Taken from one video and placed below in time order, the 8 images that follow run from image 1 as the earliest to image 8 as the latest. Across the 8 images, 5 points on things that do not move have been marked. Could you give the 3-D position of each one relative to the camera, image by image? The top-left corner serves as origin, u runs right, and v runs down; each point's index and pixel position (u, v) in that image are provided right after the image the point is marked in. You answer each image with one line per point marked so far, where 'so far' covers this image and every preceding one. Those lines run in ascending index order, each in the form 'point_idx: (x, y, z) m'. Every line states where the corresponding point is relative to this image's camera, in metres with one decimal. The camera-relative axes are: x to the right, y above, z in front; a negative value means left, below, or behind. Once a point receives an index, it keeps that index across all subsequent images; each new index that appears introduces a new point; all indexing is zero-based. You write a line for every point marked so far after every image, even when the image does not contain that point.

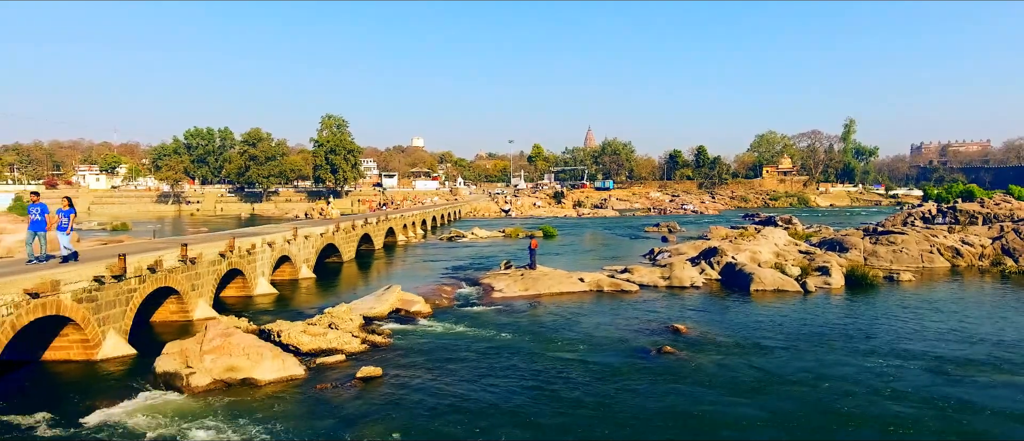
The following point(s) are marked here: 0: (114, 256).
0: (-11.3, -1.0, +18.3) m
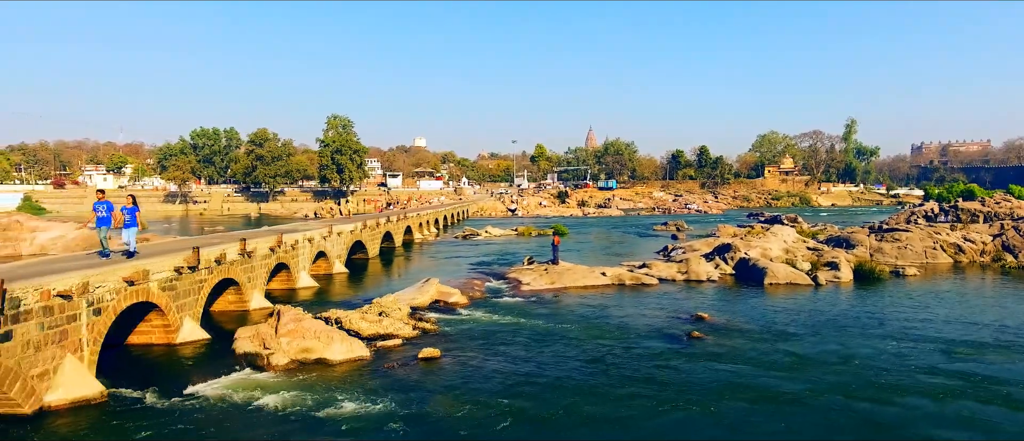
0: (-10.1, -0.9, +19.9) m
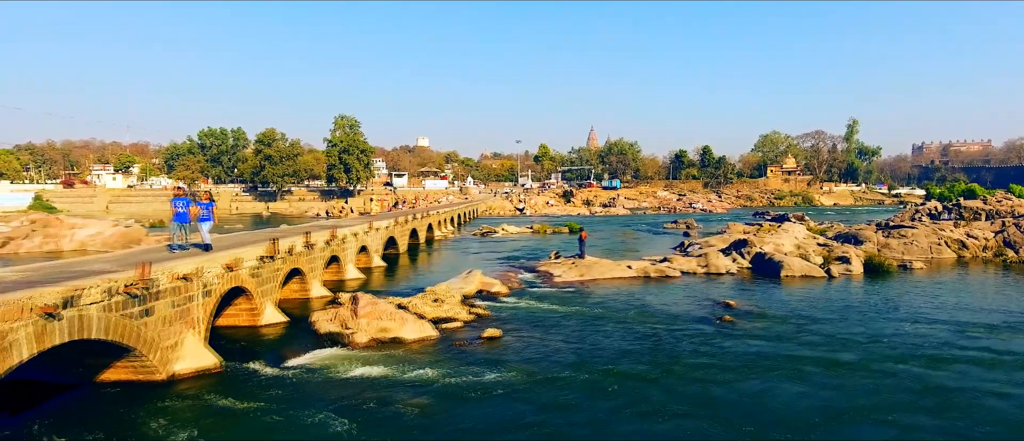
0: (-8.5, -0.7, +21.9) m
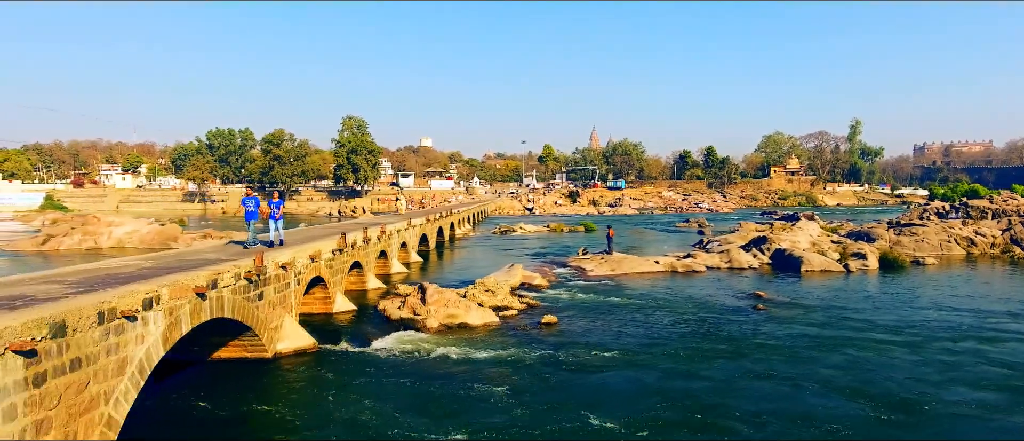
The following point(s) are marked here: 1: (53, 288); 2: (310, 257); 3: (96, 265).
0: (-6.7, -0.6, +23.7) m
1: (-8.1, -1.2, +11.5) m
2: (-6.2, -1.1, +19.6) m
3: (-9.9, -1.1, +15.3) m
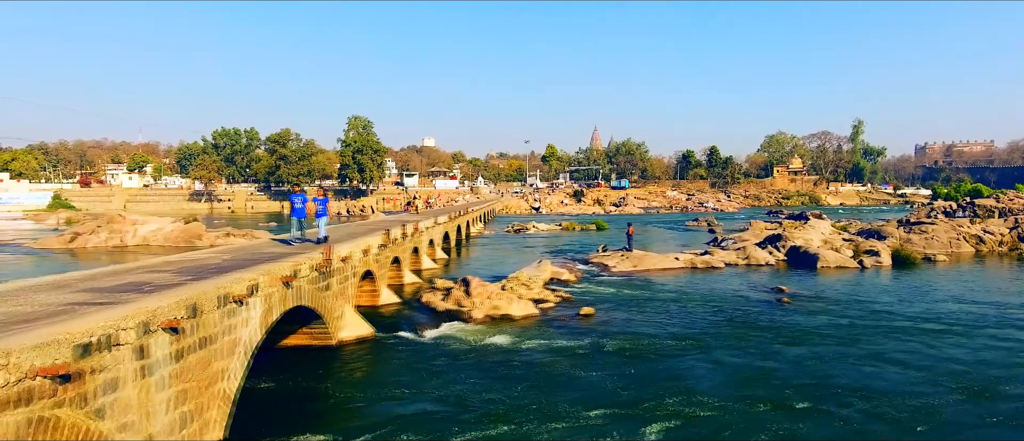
0: (-5.3, -0.5, +24.8) m
1: (-6.7, -1.1, +12.6) m
2: (-4.8, -1.0, +20.7) m
3: (-8.6, -1.0, +16.4) m
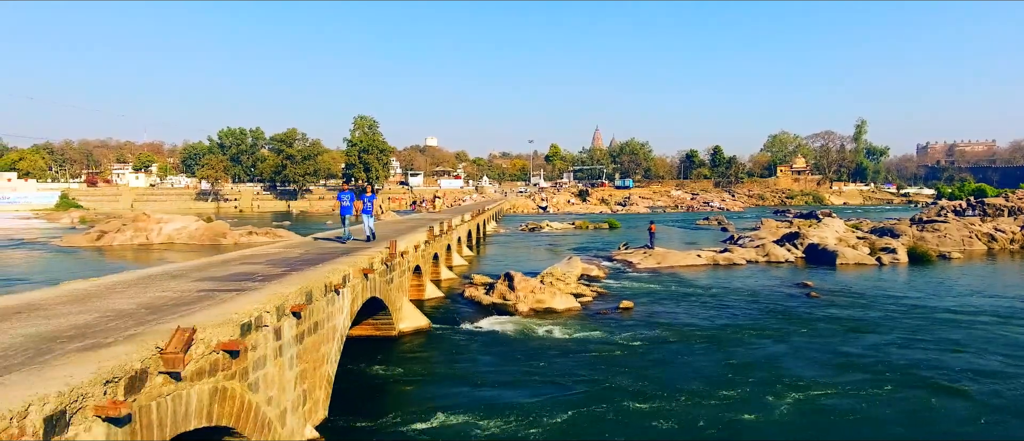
0: (-3.8, -0.4, +25.7) m
1: (-5.2, -1.0, +13.6) m
2: (-3.3, -0.9, +21.7) m
3: (-7.0, -0.9, +17.4) m
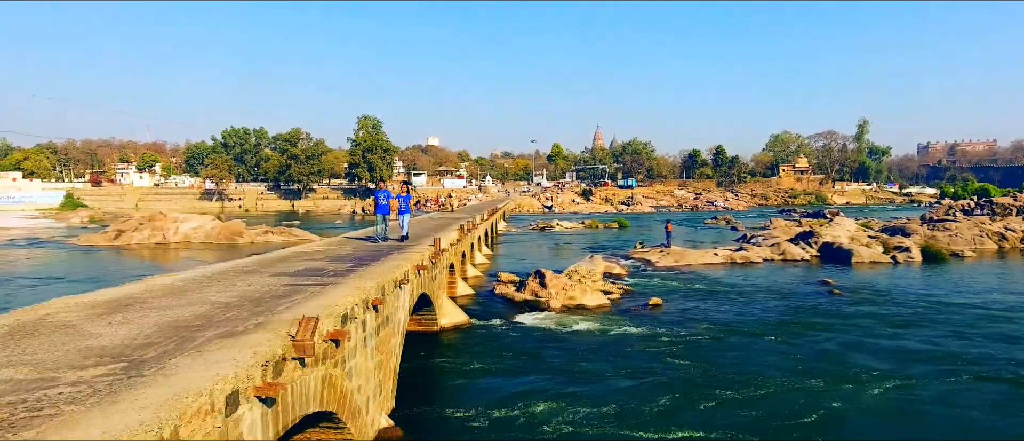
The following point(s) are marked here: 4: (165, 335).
0: (-2.6, -0.3, +26.3) m
1: (-4.0, -0.9, +14.1) m
2: (-2.2, -0.9, +22.2) m
3: (-5.9, -0.8, +17.9) m
4: (-3.9, -1.3, +7.1) m
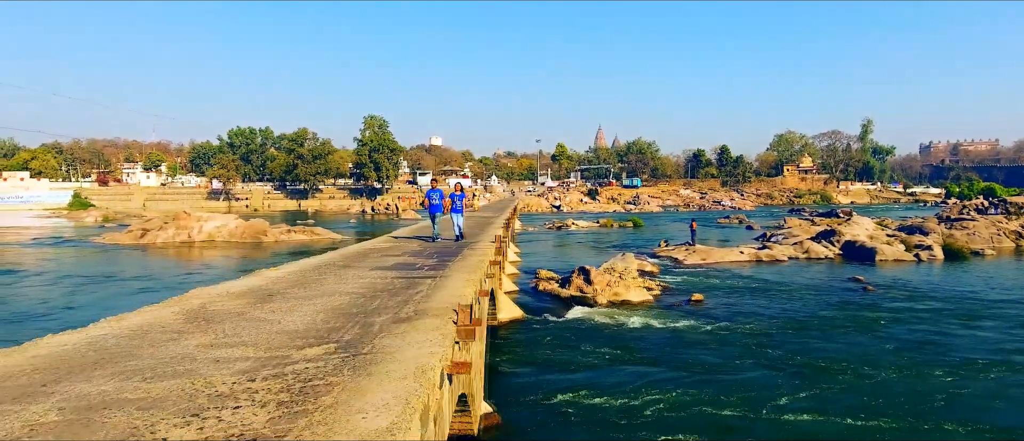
0: (-0.9, -0.2, +26.9) m
1: (-2.3, -0.9, +14.8) m
2: (-0.4, -0.8, +22.9) m
3: (-4.1, -0.8, +18.6) m
4: (-2.1, -1.2, +7.8) m
